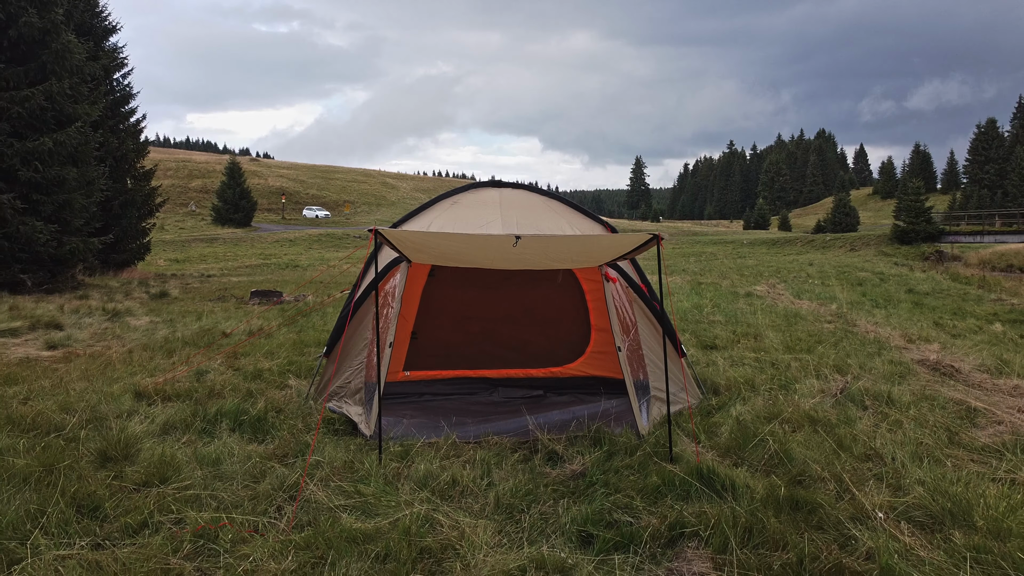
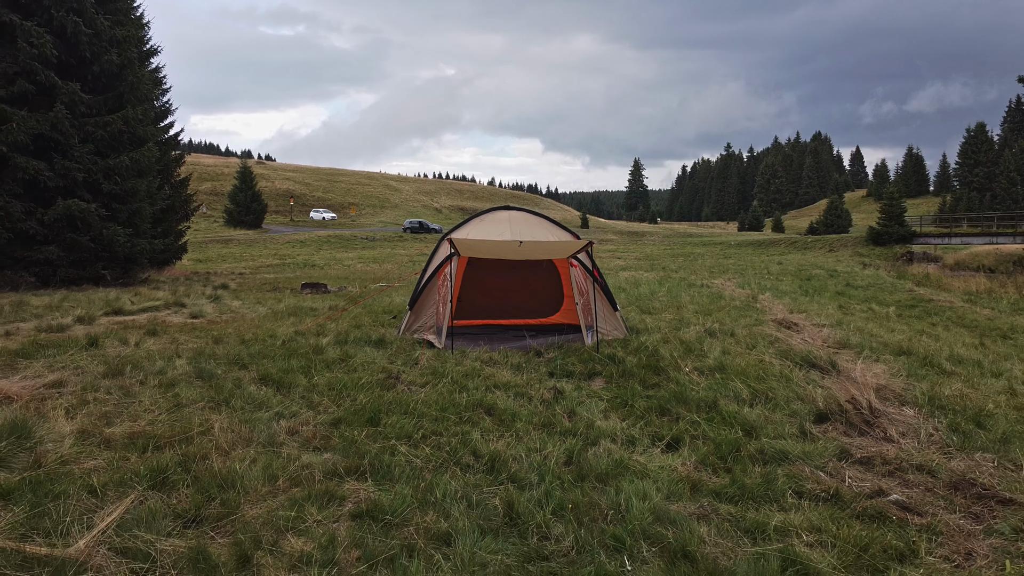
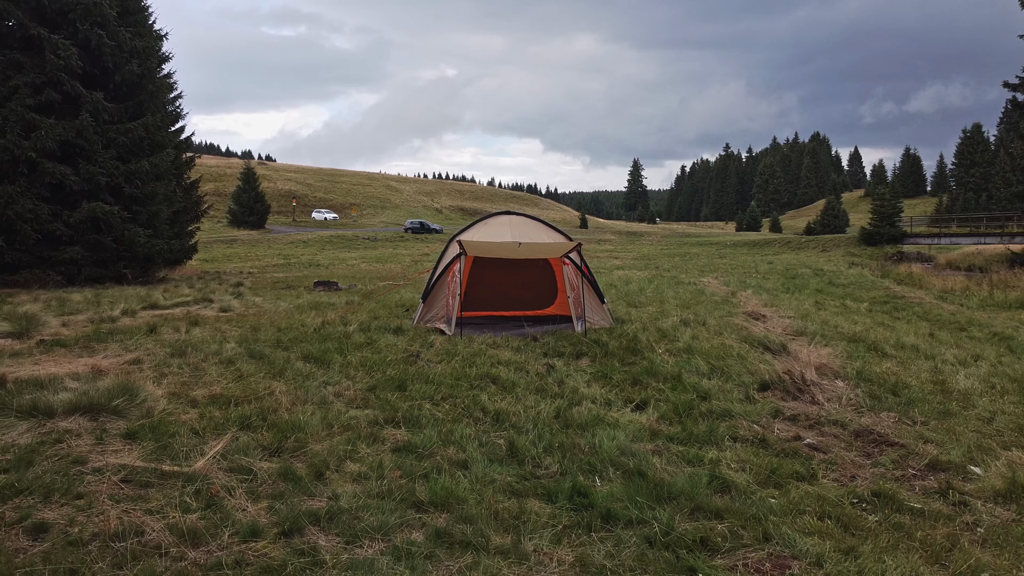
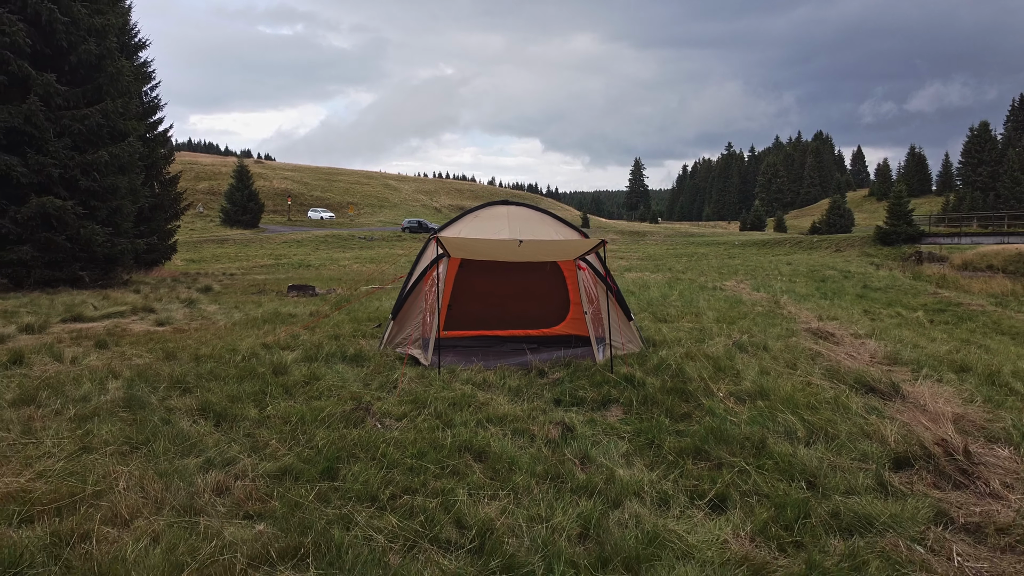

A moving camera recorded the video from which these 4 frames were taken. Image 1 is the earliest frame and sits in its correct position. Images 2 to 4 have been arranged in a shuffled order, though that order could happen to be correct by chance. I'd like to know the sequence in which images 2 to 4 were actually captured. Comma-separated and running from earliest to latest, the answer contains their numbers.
4, 2, 3
